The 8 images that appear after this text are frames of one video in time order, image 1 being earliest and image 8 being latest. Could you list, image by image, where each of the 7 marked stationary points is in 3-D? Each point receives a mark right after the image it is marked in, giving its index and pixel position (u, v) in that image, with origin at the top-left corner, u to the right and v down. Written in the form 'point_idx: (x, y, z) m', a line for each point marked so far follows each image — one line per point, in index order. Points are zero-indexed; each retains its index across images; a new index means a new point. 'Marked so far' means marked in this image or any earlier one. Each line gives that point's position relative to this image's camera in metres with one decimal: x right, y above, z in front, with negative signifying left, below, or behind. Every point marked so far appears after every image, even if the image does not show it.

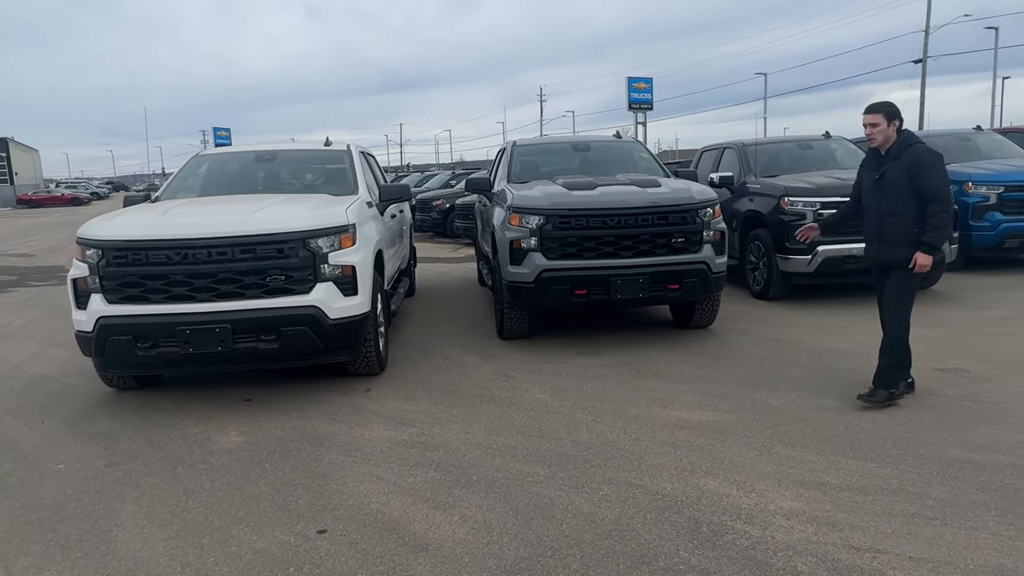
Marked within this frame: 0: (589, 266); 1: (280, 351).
0: (+0.7, +0.2, +6.1) m
1: (-1.7, -0.5, +4.9) m
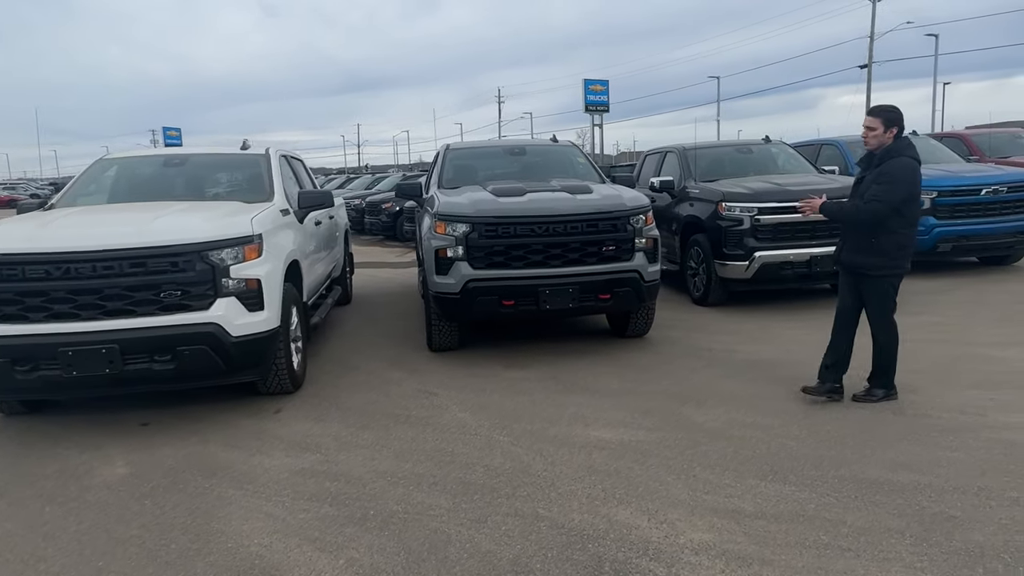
0: (0.0, +0.1, +5.8) m
1: (-2.2, -0.6, +4.5) m
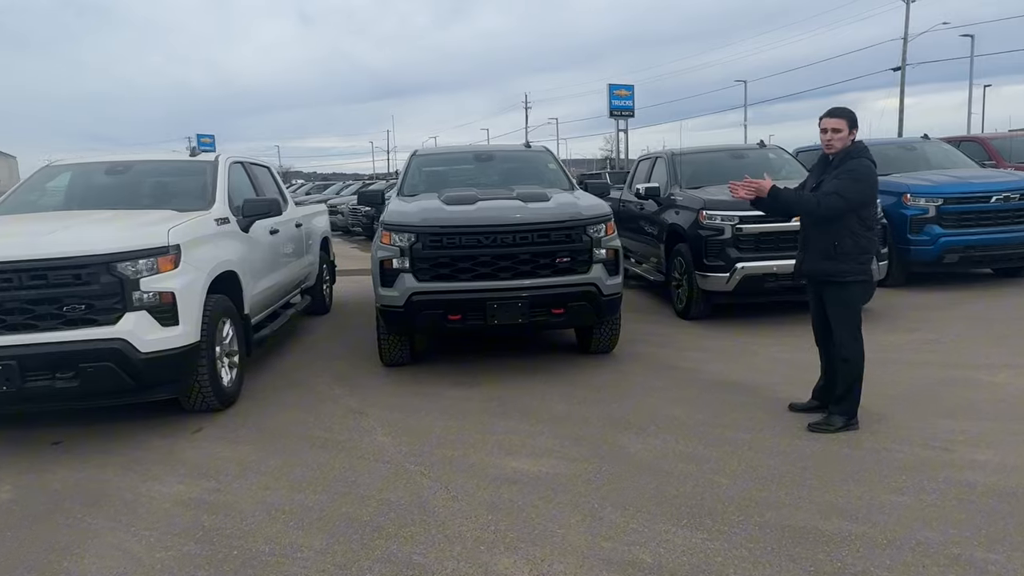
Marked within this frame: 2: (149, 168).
0: (-0.4, 0.0, +5.5) m
1: (-2.7, -0.7, +4.3) m
2: (-3.4, +1.1, +6.3) m
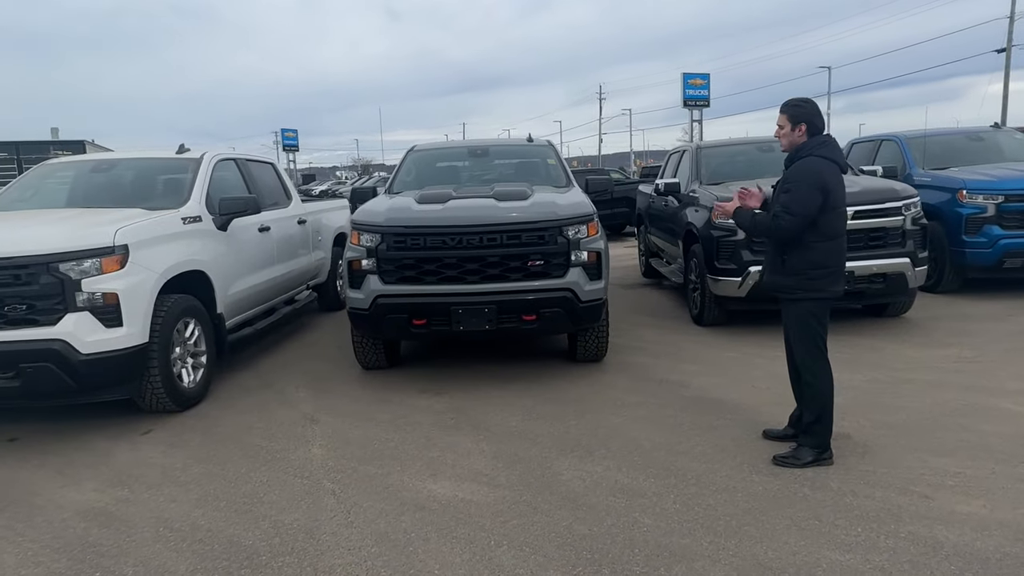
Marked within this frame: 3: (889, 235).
0: (-0.7, 0.0, +5.2) m
1: (-3.1, -0.7, +4.3) m
2: (-3.5, +1.1, +6.3) m
3: (+3.7, +0.5, +6.7) m
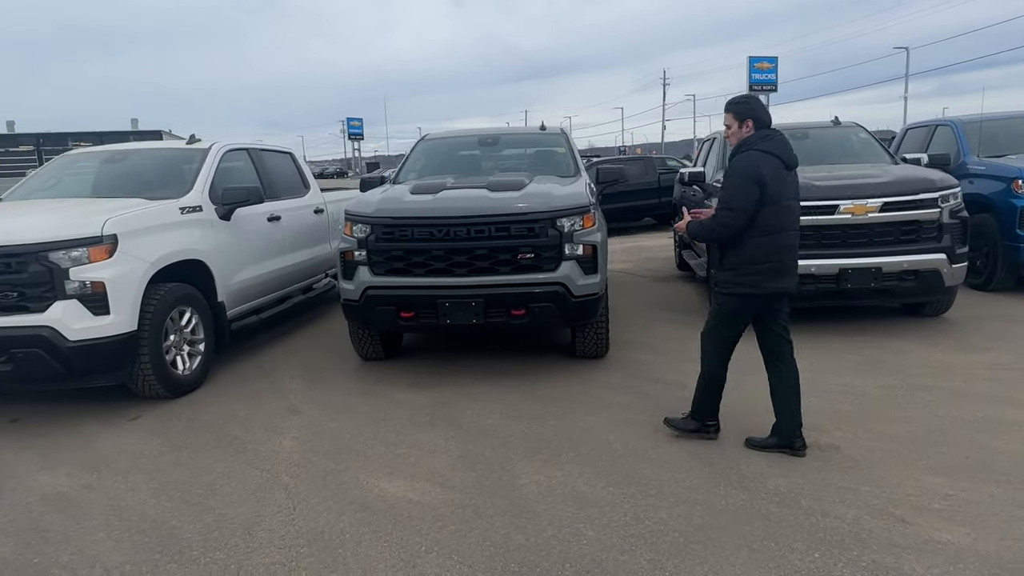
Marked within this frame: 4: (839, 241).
0: (-0.7, 0.0, +5.2) m
1: (-3.3, -0.6, +4.5) m
2: (-3.5, +1.3, +6.5) m
3: (+3.7, +0.5, +6.2) m
4: (+3.0, +0.4, +6.2) m
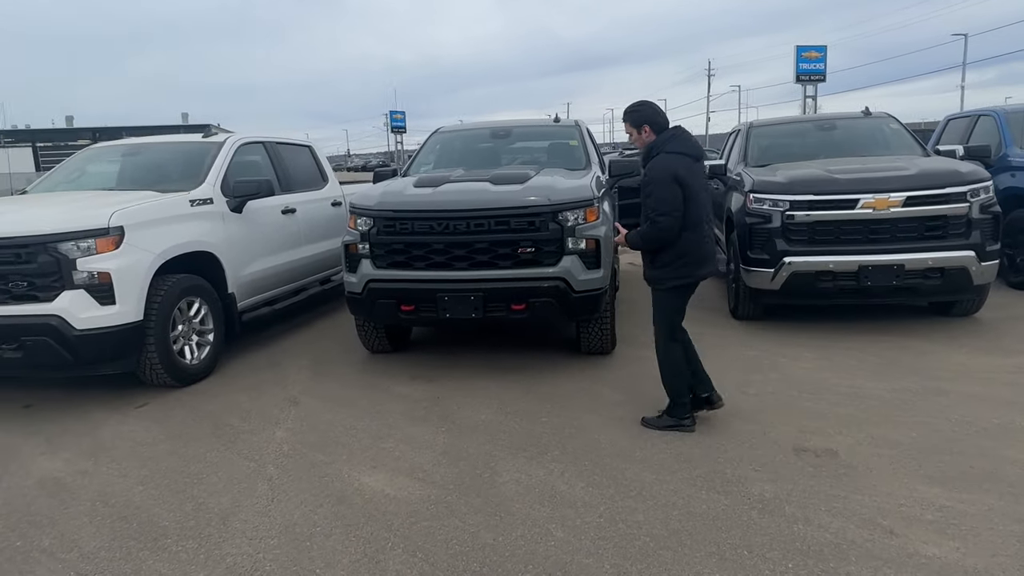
0: (-0.7, +0.1, +5.1) m
1: (-3.3, -0.5, +4.6) m
2: (-3.4, +1.4, +6.6) m
3: (+3.8, +0.6, +5.9) m
4: (+3.0, +0.4, +5.9) m
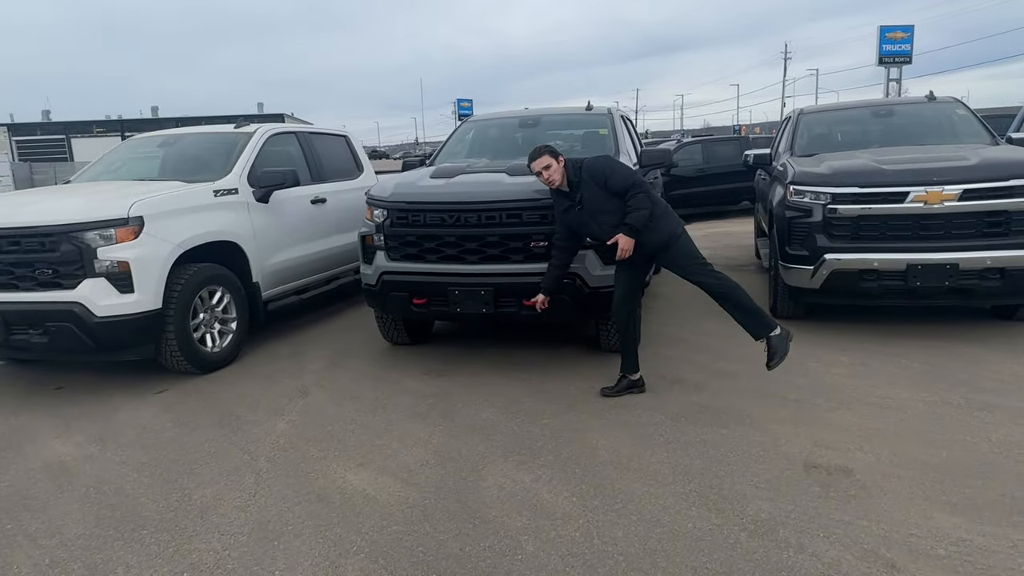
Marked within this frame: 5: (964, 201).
0: (-0.6, +0.1, +5.1) m
1: (-3.3, -0.4, +4.8) m
2: (-3.1, +1.5, +6.7) m
3: (+4.0, +0.5, +5.3) m
4: (+3.2, +0.4, +5.5) m
5: (+3.6, +0.7, +5.3) m
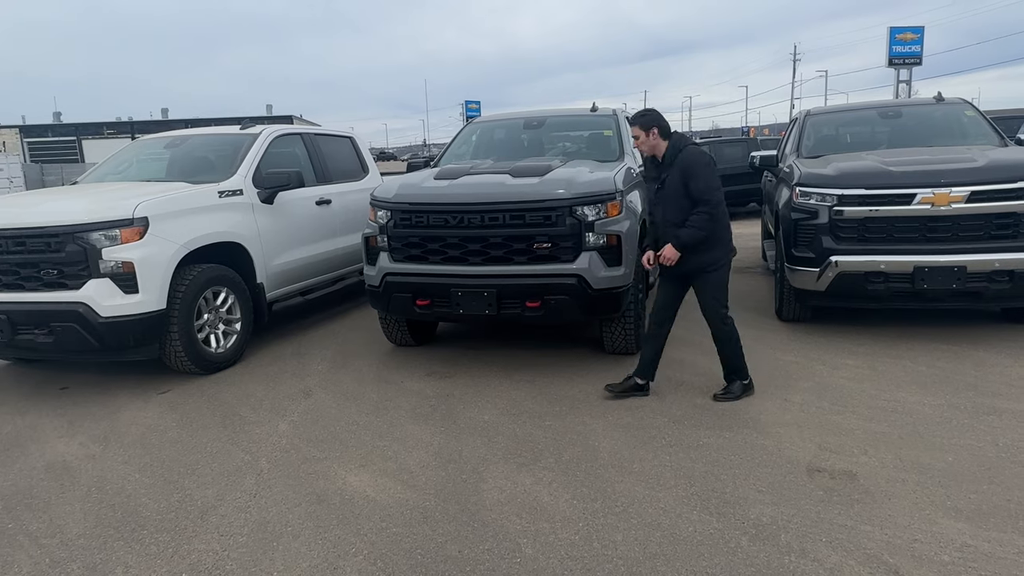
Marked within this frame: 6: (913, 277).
0: (-0.6, +0.1, +5.0) m
1: (-3.2, -0.4, +4.8) m
2: (-3.1, +1.5, +6.8) m
3: (+4.0, +0.5, +5.3) m
4: (+3.2, +0.4, +5.4) m
5: (+3.6, +0.7, +5.3) m
6: (+3.2, +0.1, +5.4) m
